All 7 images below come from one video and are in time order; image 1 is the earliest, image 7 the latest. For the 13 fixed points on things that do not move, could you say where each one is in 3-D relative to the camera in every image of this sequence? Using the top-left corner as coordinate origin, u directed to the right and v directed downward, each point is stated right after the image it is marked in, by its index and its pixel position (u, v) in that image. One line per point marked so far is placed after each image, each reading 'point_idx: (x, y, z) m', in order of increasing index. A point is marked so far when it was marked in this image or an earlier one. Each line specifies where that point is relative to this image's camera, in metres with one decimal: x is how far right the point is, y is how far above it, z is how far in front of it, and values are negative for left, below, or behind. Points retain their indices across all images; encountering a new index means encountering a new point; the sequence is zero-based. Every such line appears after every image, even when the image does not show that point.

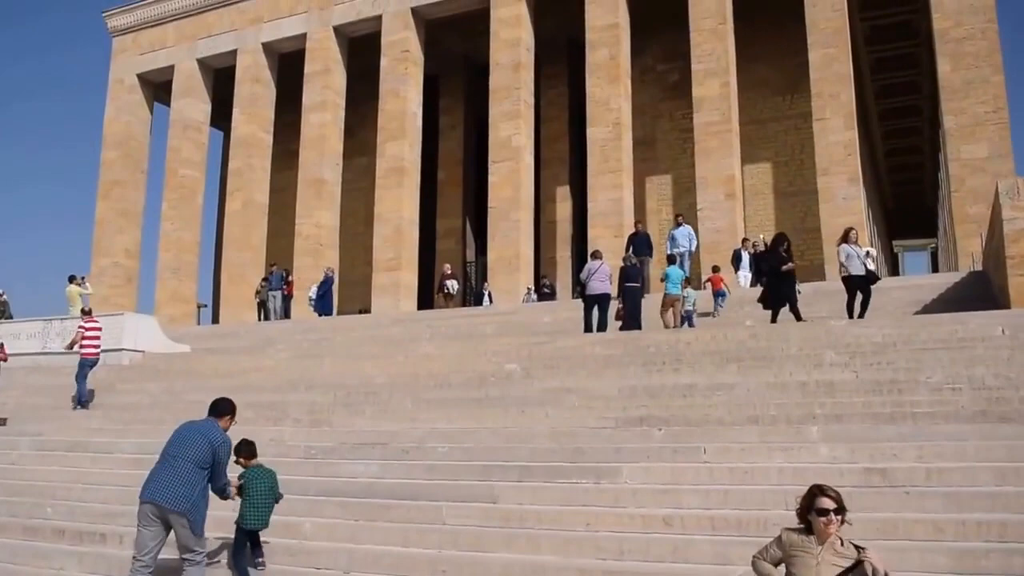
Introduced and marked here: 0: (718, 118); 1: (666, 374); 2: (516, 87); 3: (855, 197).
0: (+4.3, +3.4, +17.1) m
1: (+1.4, -0.8, +7.5) m
2: (+0.1, +4.4, +18.6) m
3: (+6.5, +1.6, +15.9) m
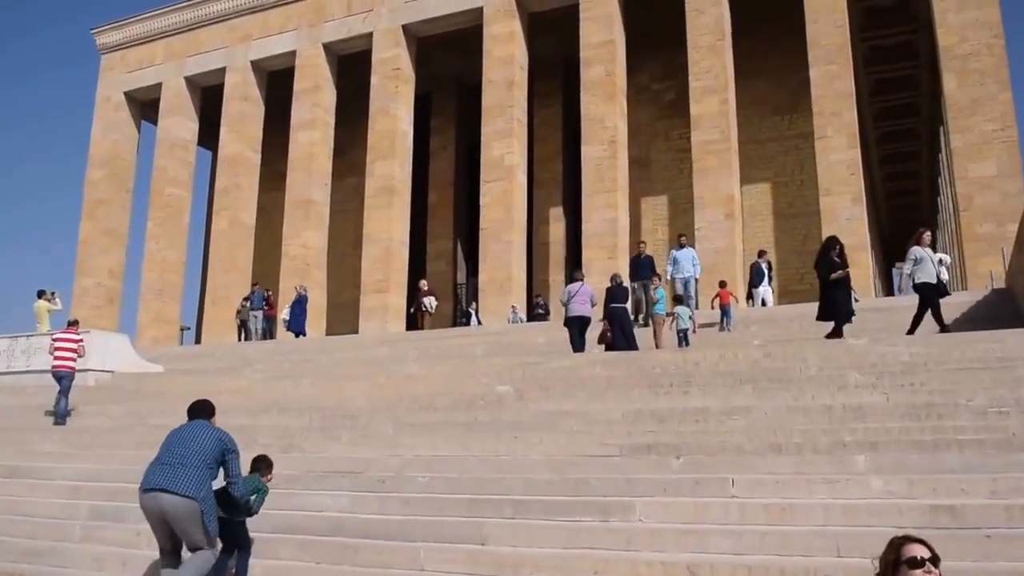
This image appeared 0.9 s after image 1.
0: (+4.1, +2.9, +16.6) m
1: (+1.3, -0.9, +6.8) m
2: (-0.1, +3.9, +18.0) m
3: (+6.4, +1.2, +15.4) m
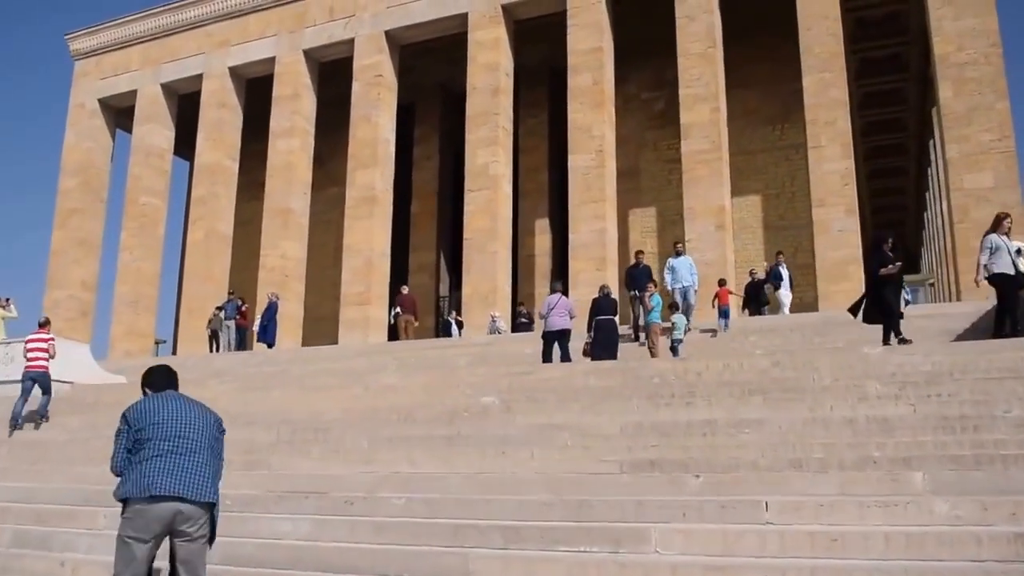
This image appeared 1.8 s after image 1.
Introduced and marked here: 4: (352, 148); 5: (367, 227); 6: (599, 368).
0: (+3.8, +2.7, +16.1) m
1: (+1.2, -0.9, +6.2) m
2: (-0.4, +3.7, +17.5) m
3: (+6.1, +1.0, +14.9) m
4: (-3.7, +3.2, +19.0) m
5: (-3.2, +1.3, +18.4) m
6: (+0.8, -0.8, +7.7) m
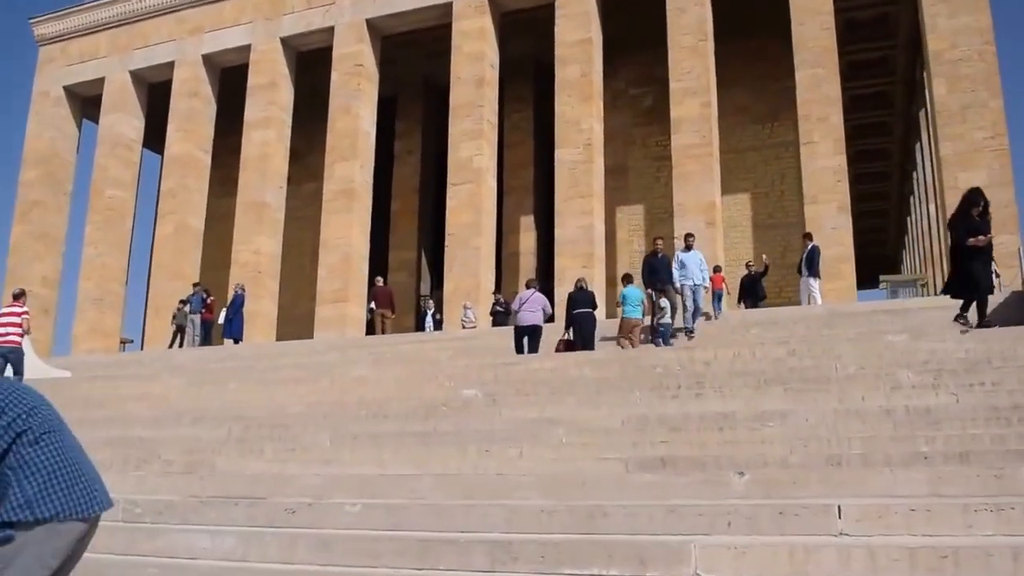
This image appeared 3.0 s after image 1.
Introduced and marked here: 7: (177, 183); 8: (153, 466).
0: (+3.5, +2.8, +15.4) m
1: (+1.1, -0.8, +5.4) m
2: (-0.7, +3.8, +16.7) m
3: (+5.8, +1.1, +14.2) m
4: (-4.1, +3.3, +18.1) m
5: (-3.6, +1.4, +17.5) m
6: (+0.7, -0.6, +6.9) m
7: (-8.1, +2.5, +19.6) m
8: (-2.6, -1.3, +6.0) m
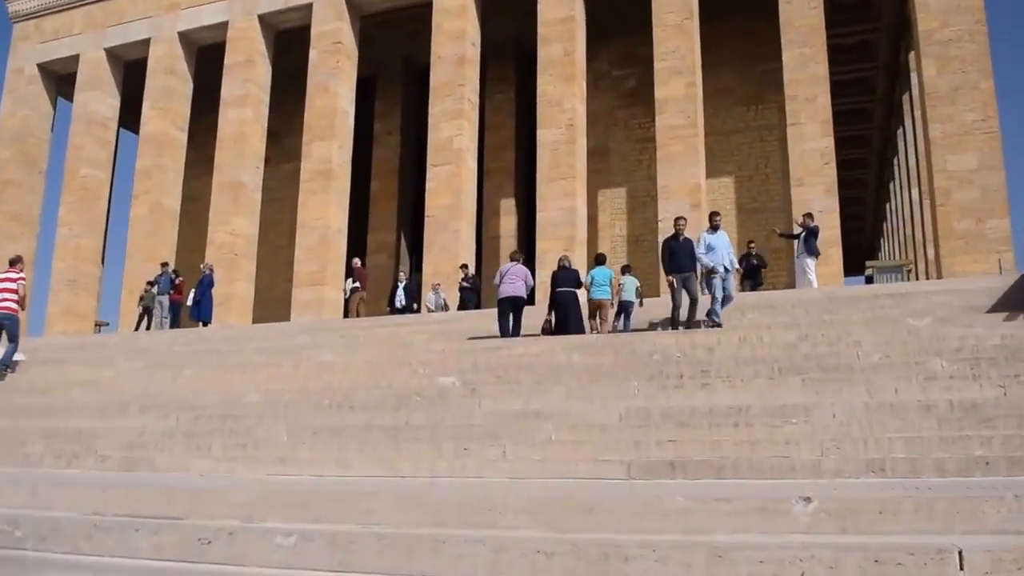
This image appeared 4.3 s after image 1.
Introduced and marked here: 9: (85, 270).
0: (+3.2, +3.1, +14.8) m
1: (+1.0, -0.6, +4.8) m
2: (-1.0, +4.2, +16.0) m
3: (+5.5, +1.3, +13.7) m
4: (-4.4, +3.7, +17.3) m
5: (-4.0, +1.8, +16.7) m
6: (+0.6, -0.4, +6.2) m
7: (-8.5, +3.0, +18.7) m
8: (-2.7, -1.1, +5.2) m
9: (-10.4, +0.5, +19.2) m
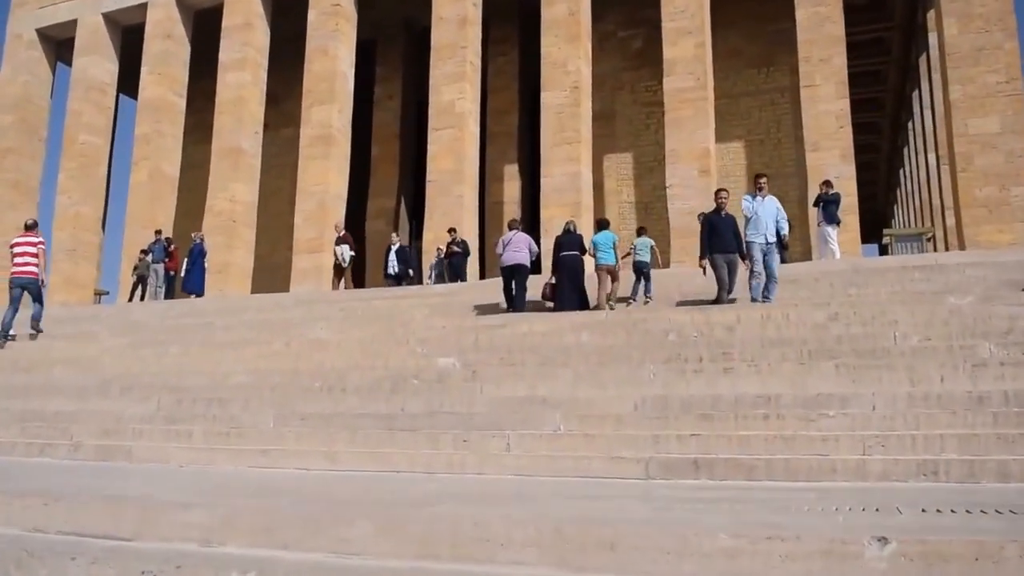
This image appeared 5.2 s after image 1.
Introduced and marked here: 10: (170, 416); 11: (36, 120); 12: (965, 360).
0: (+3.3, +3.6, +14.2) m
1: (+1.1, -0.5, +4.4) m
2: (-1.0, +4.8, +15.4) m
3: (+5.6, +1.8, +13.2) m
4: (-4.4, +4.4, +16.7) m
5: (-3.9, +2.5, +16.2) m
6: (+0.6, -0.3, +5.8) m
7: (-8.4, +3.7, +18.2) m
8: (-2.7, -1.0, +4.9) m
9: (-10.3, +1.2, +18.8) m
10: (-2.1, -0.8, +5.1) m
11: (-11.8, +4.1, +19.5) m
12: (+2.3, -0.4, +4.1) m
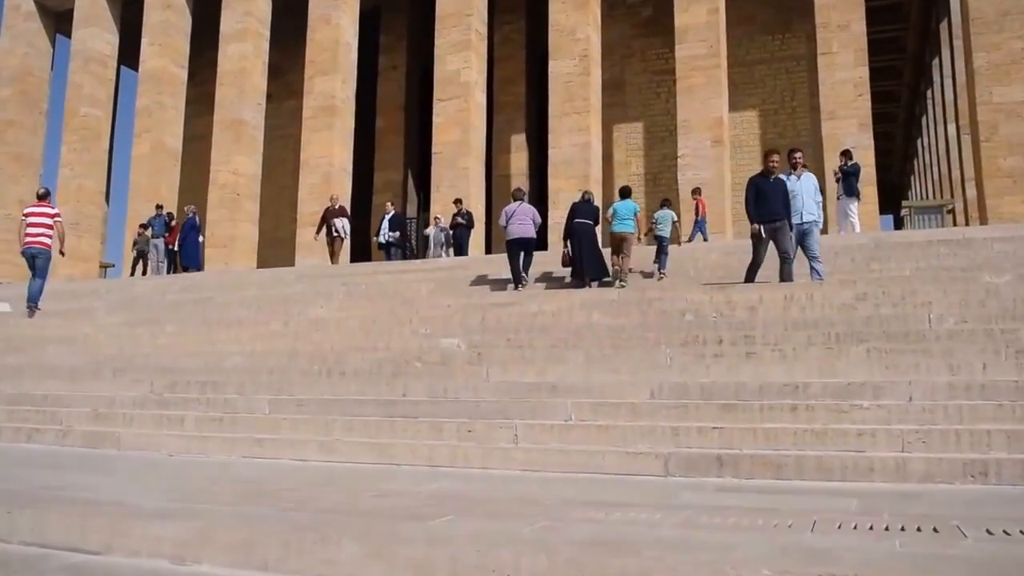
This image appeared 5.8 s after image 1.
0: (+3.4, +4.1, +13.7) m
1: (+1.1, -0.4, +4.1) m
2: (-0.8, +5.2, +14.9) m
3: (+5.7, +2.3, +12.8) m
4: (-4.2, +4.9, +16.3) m
5: (-3.7, +3.0, +15.9) m
6: (+0.6, -0.1, +5.6) m
7: (-8.3, +4.3, +17.8) m
8: (-2.7, -0.9, +4.7) m
9: (-10.2, +1.8, +18.5) m
10: (-2.1, -0.7, +4.8) m
11: (-11.6, +4.8, +19.1) m
12: (+2.3, -0.3, +3.9) m
